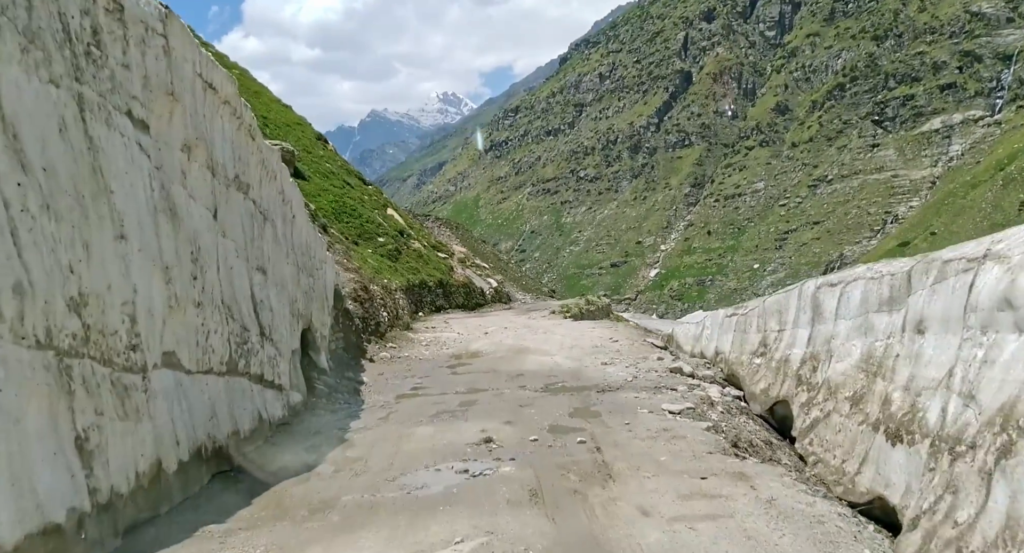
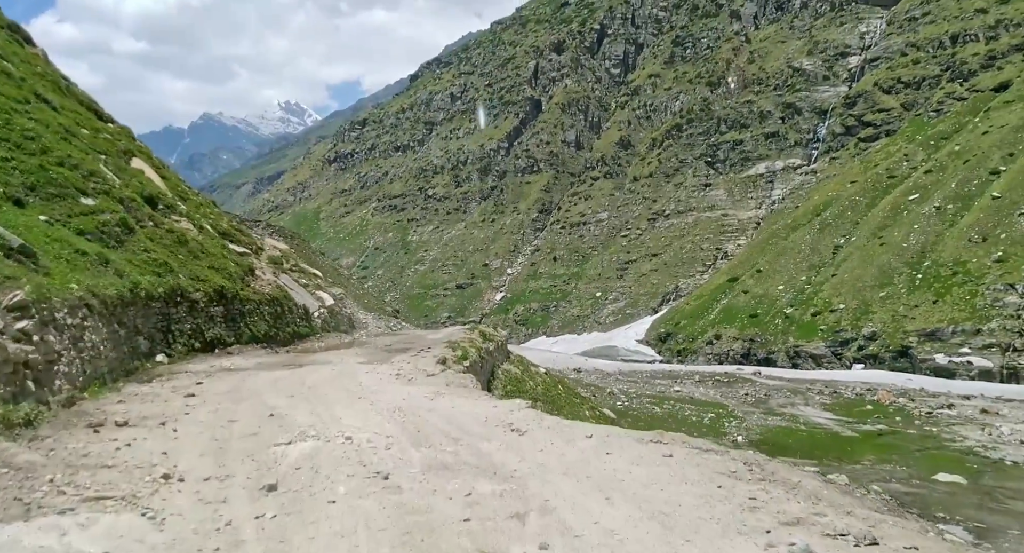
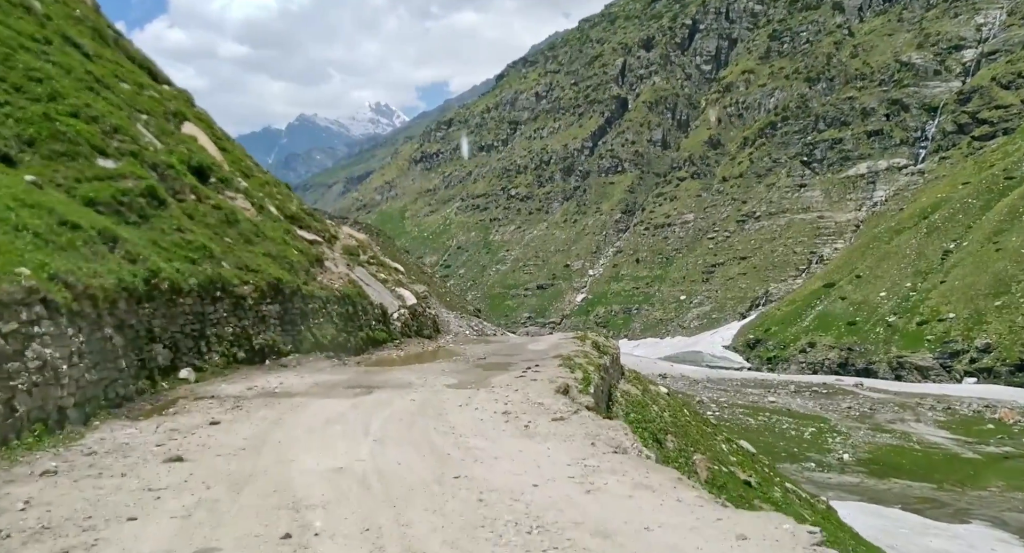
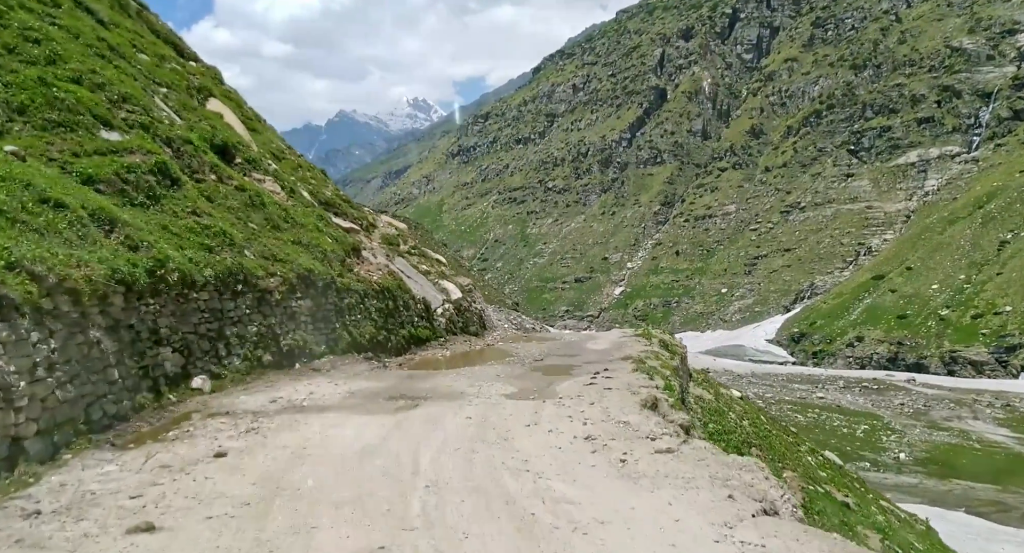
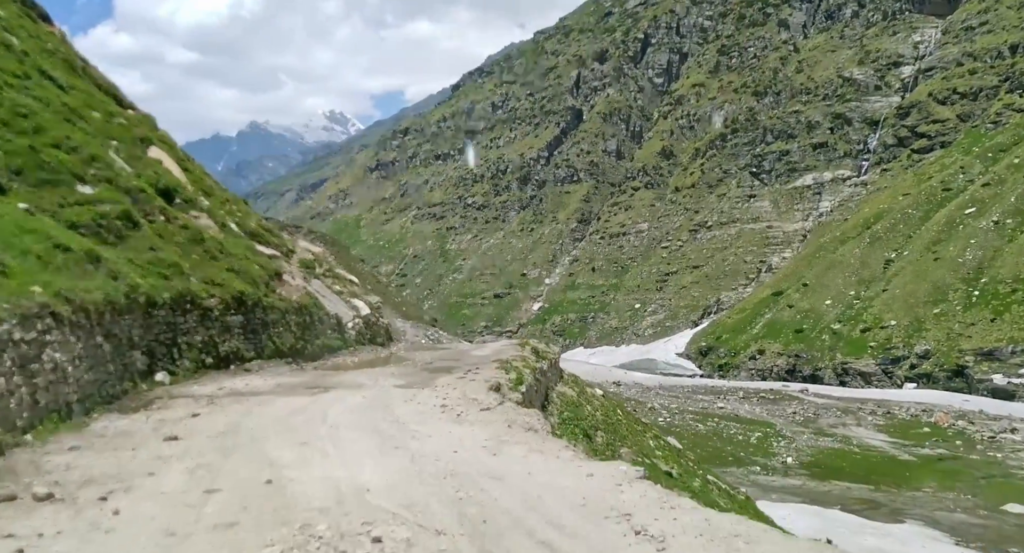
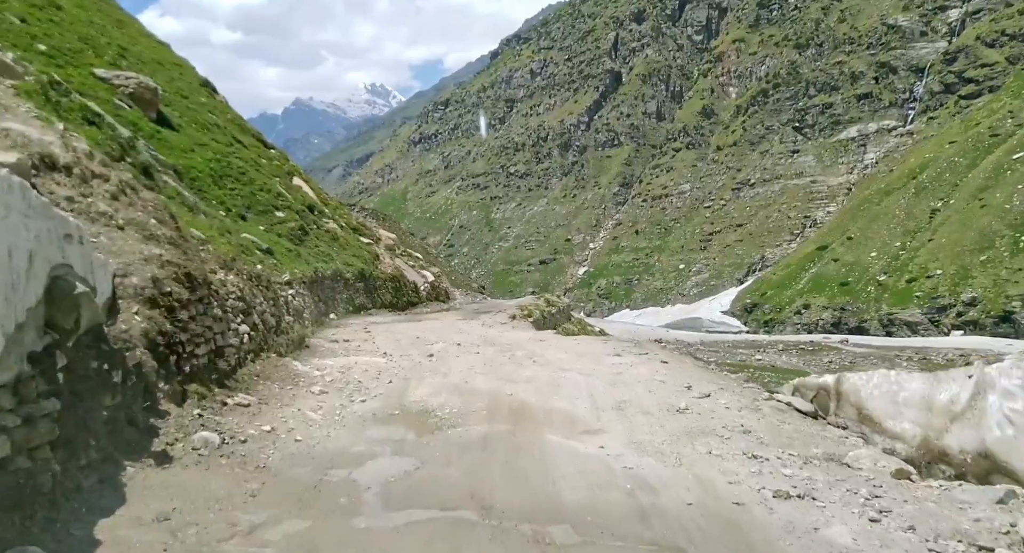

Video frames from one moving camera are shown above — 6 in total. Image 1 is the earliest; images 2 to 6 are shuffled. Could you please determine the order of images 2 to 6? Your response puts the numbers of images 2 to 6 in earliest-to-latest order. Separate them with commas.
6, 2, 5, 3, 4
